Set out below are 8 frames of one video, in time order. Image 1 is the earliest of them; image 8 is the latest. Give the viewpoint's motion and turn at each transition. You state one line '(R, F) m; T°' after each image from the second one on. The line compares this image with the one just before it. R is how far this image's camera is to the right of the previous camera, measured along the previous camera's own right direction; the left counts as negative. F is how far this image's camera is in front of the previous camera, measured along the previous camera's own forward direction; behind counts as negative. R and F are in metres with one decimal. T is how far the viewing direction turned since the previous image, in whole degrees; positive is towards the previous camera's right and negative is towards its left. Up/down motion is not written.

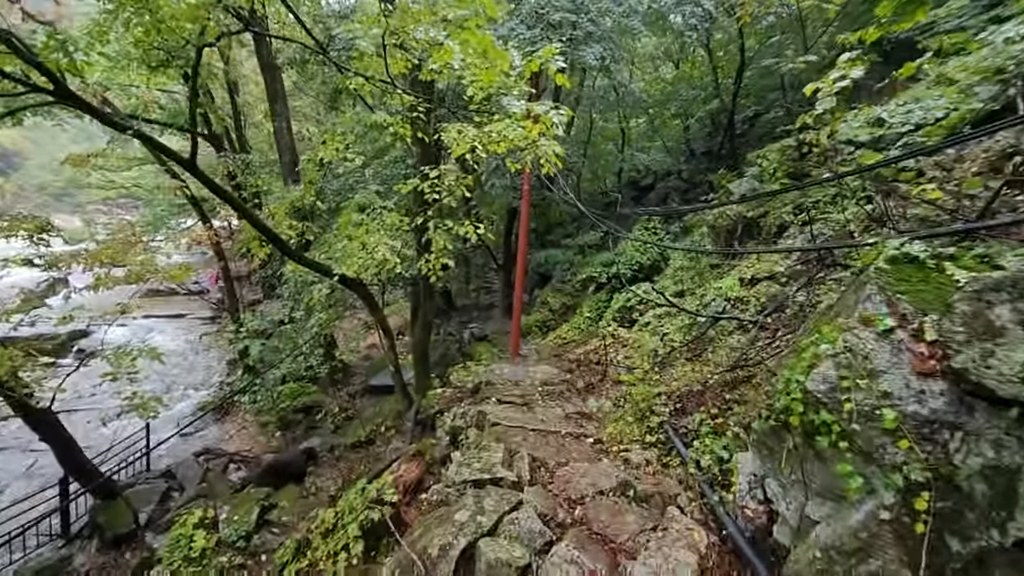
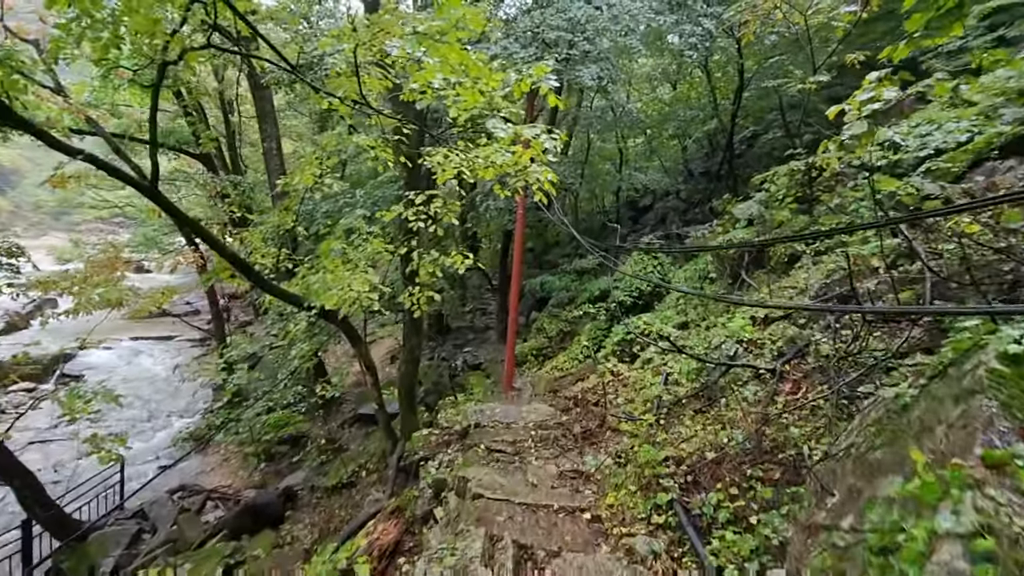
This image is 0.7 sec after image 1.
(+0.1, +0.4) m; 0°
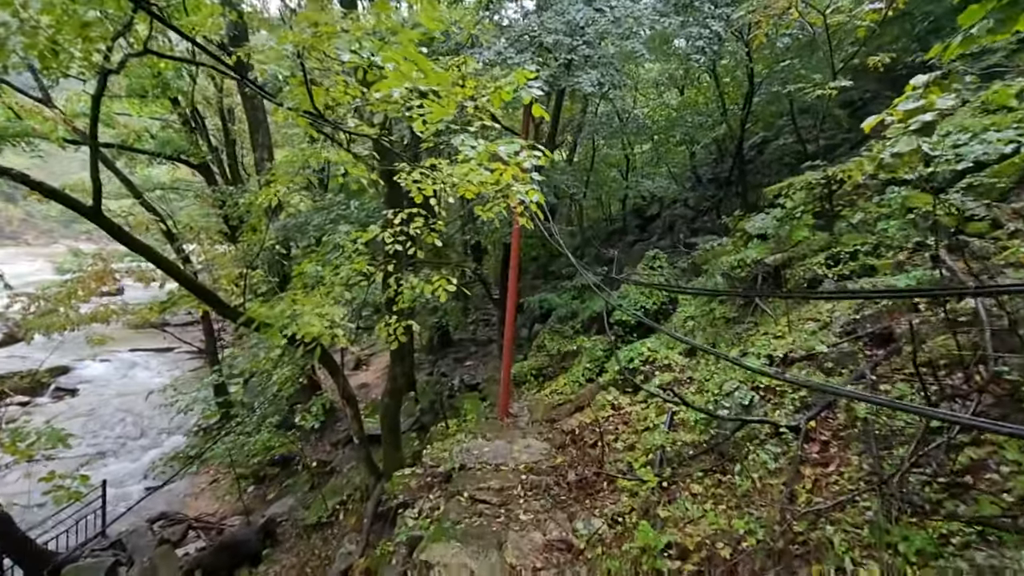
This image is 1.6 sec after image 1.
(+0.2, +0.5) m; -1°
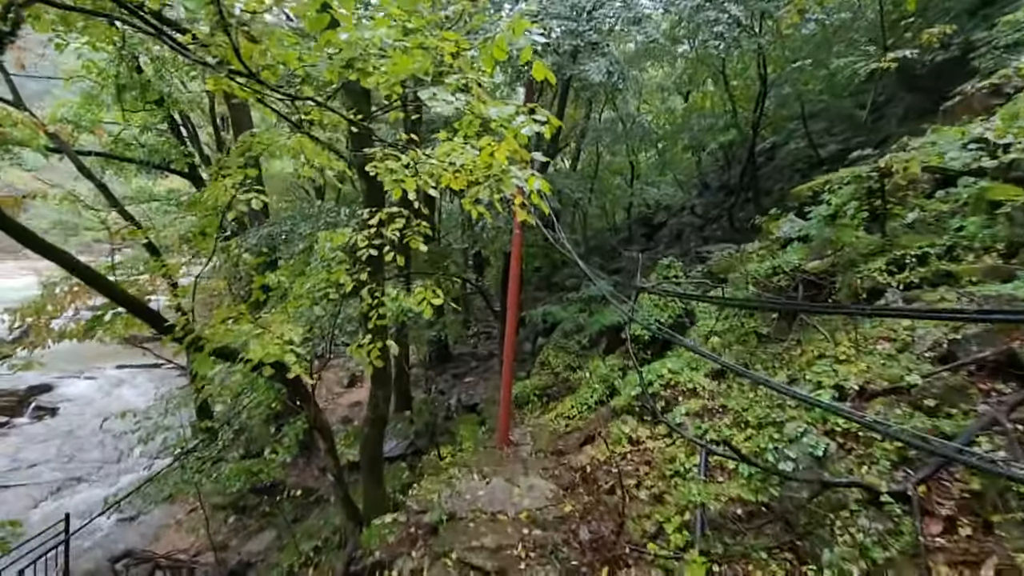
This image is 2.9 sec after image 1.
(0.0, +0.8) m; 0°
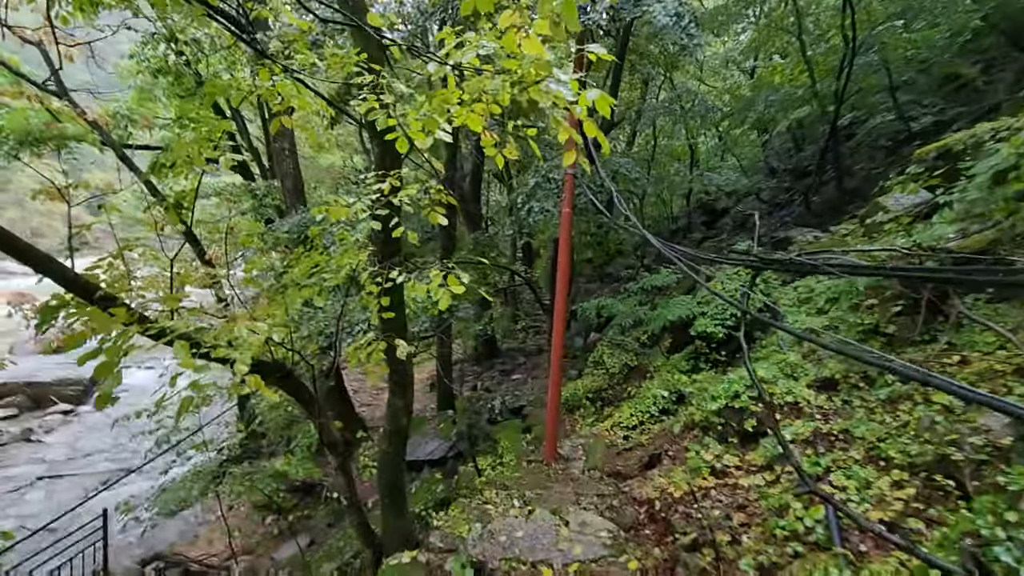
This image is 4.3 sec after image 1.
(0.0, +1.0) m; -6°
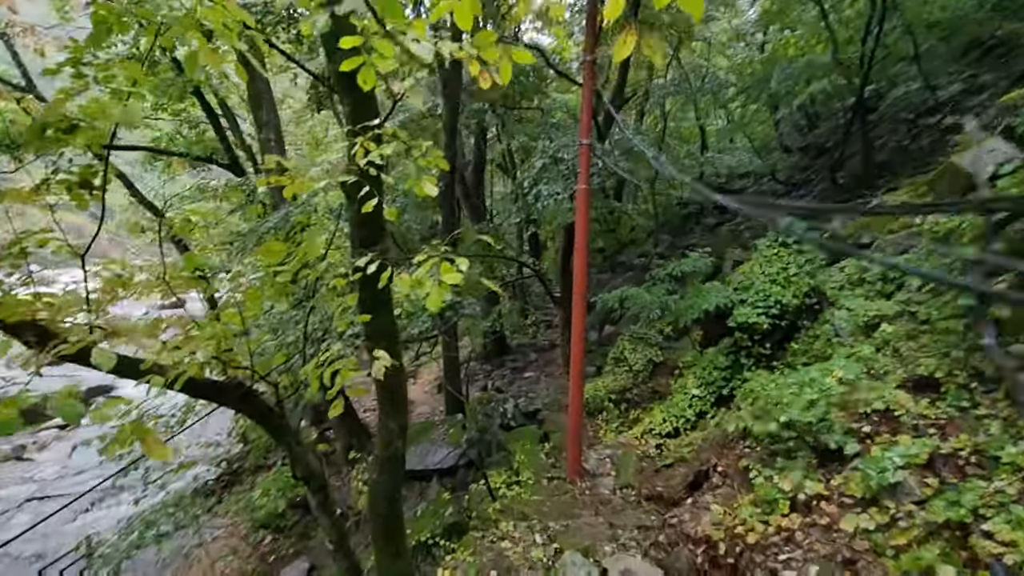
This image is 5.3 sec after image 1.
(0.0, +0.8) m; -1°
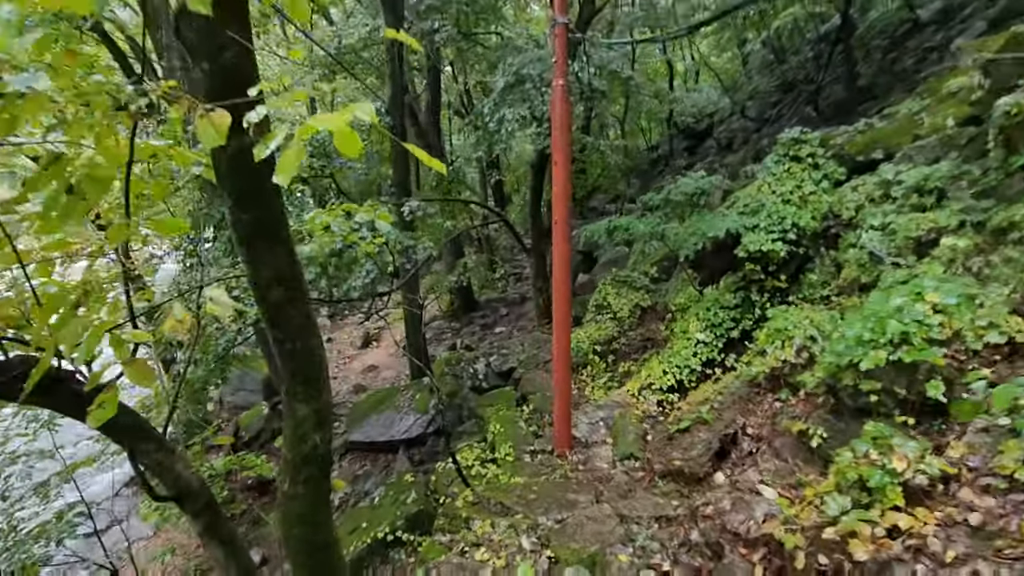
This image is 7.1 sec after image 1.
(0.0, +1.1) m; +3°
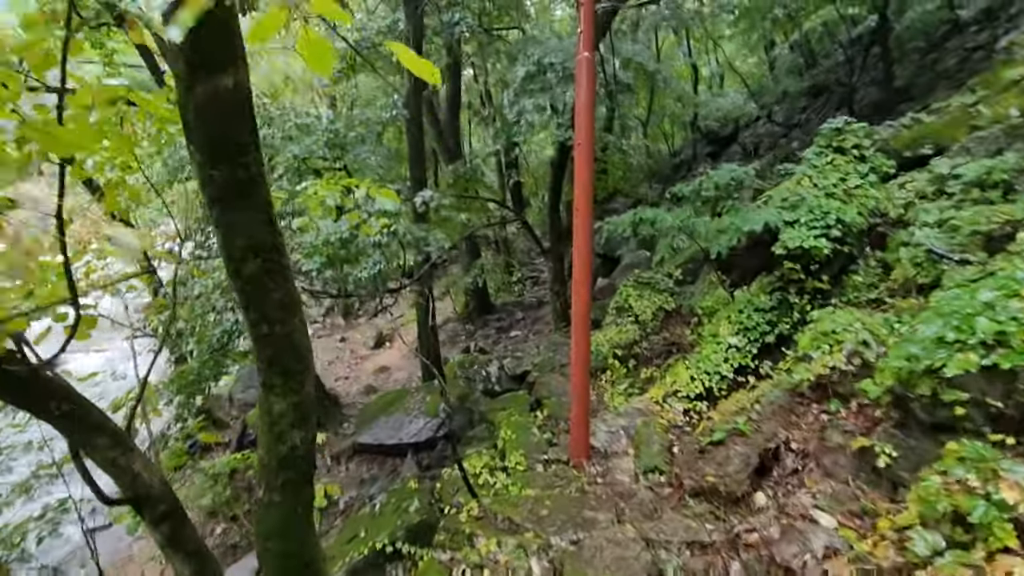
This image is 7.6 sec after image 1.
(0.0, +0.3) m; -2°
